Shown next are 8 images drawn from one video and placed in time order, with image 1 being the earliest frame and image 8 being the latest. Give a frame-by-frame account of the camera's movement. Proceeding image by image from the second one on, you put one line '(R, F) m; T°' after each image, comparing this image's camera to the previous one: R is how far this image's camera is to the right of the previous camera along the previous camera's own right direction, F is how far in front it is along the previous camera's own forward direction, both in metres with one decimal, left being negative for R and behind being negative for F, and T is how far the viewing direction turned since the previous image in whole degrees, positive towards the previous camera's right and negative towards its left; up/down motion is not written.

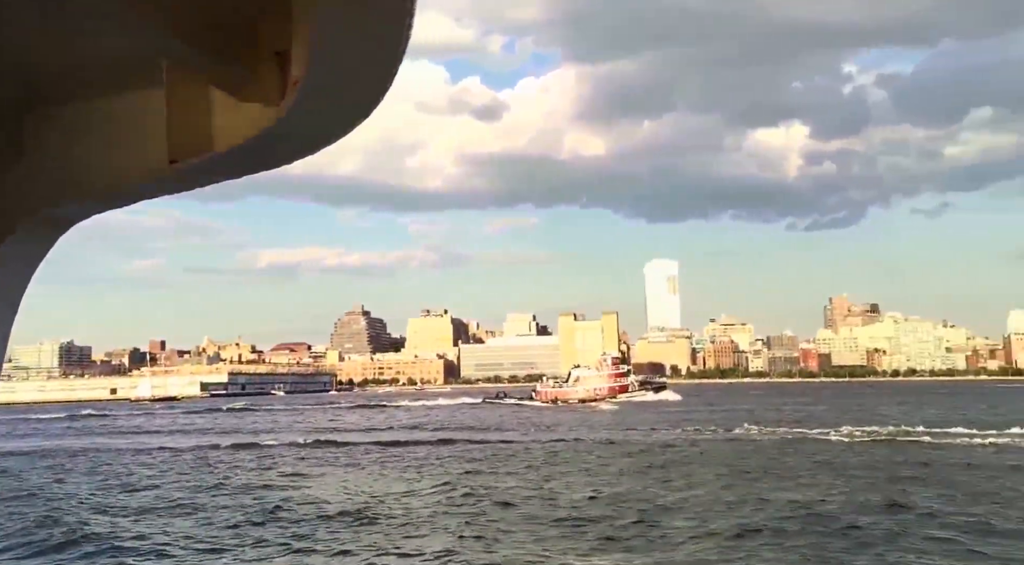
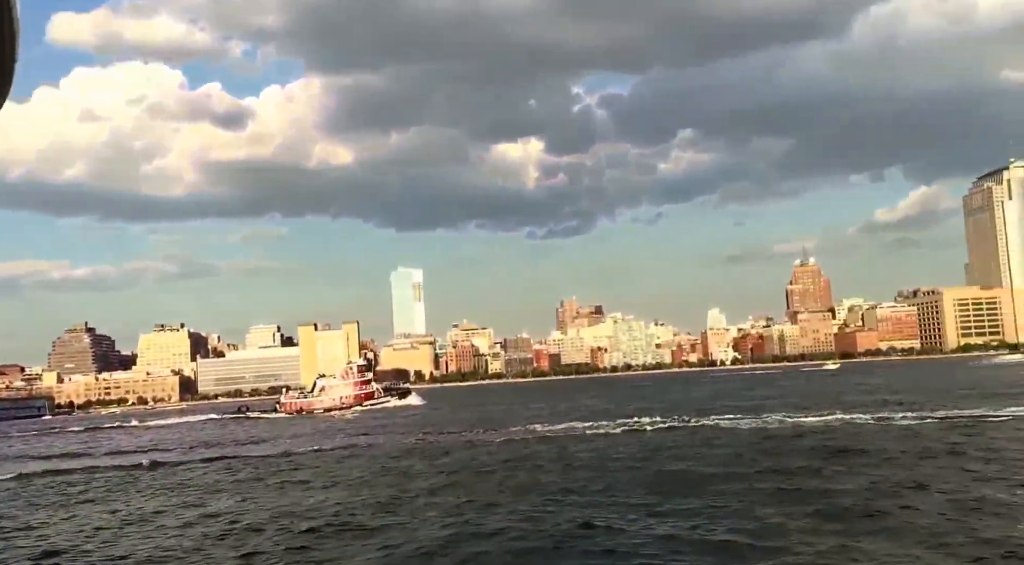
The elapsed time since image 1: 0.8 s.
(+0.3, -3.4) m; +14°
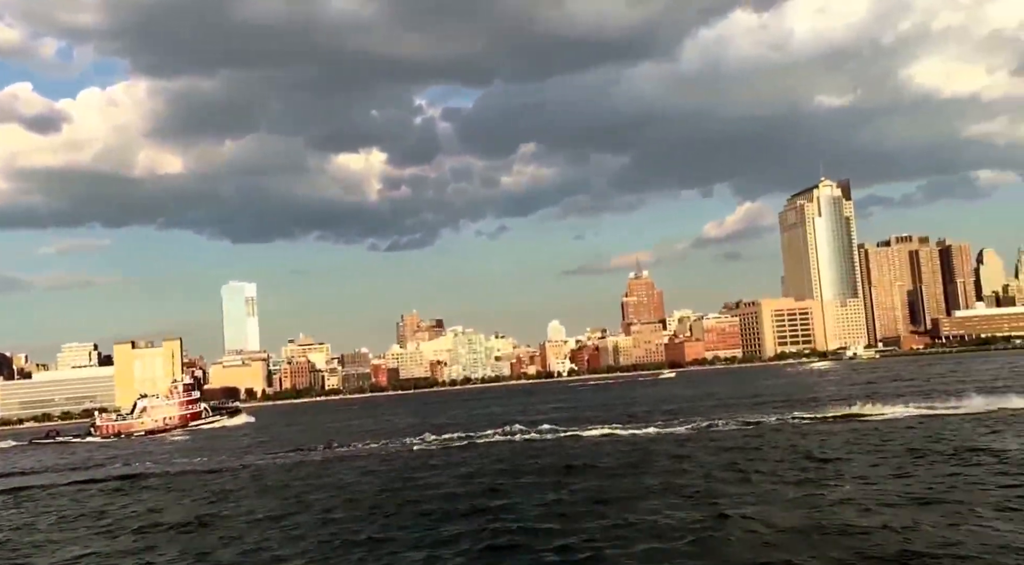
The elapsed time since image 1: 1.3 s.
(+0.8, -0.1) m; +9°
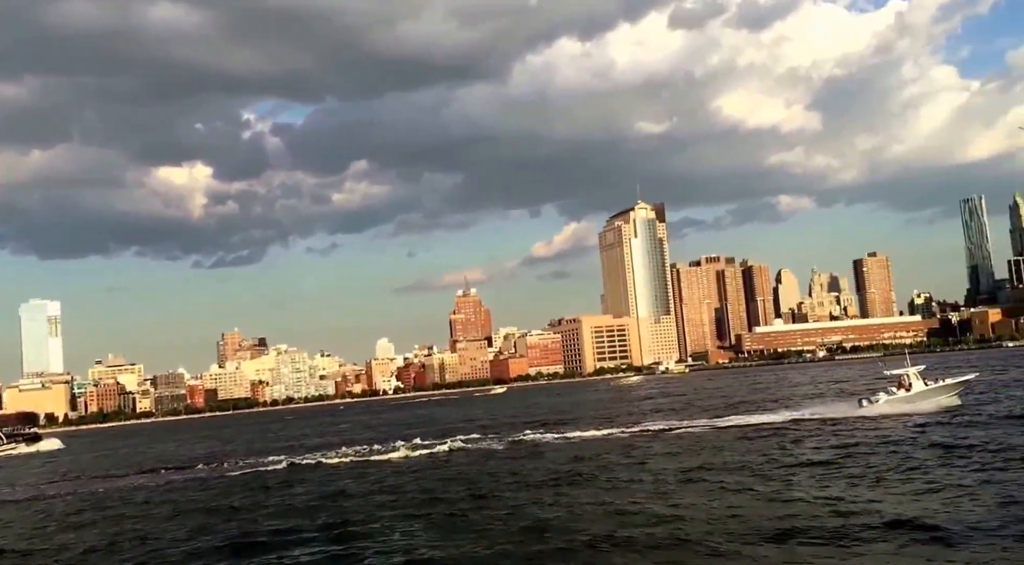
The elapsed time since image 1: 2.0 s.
(+1.7, -2.4) m; +9°
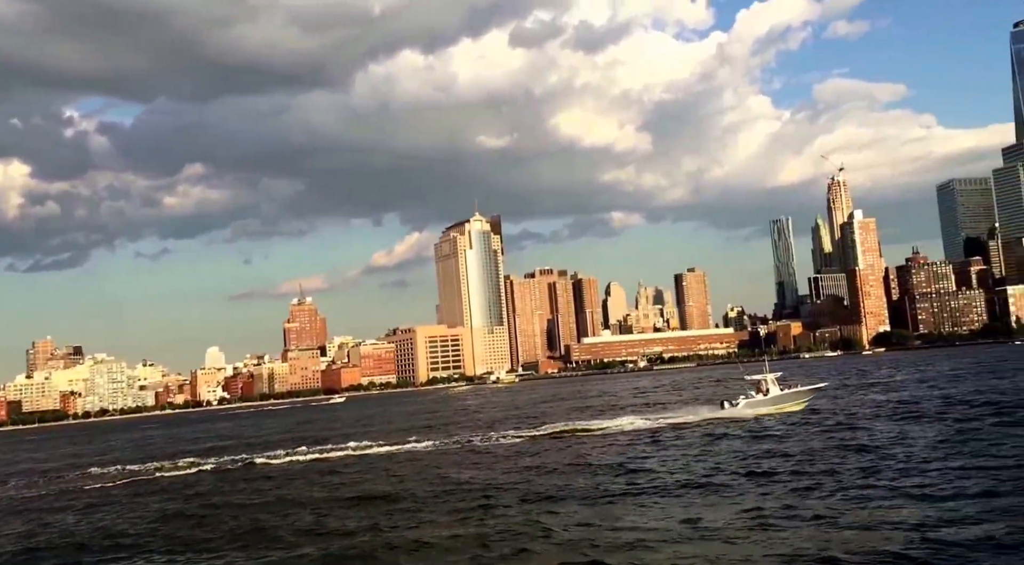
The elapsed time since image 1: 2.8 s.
(+1.2, -2.7) m; +9°
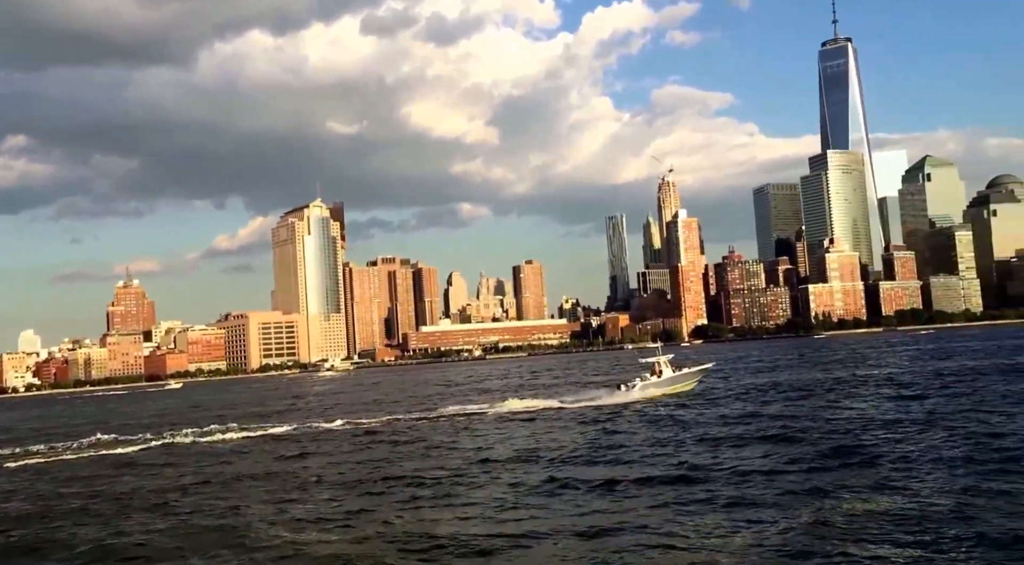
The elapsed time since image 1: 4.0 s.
(+3.6, -4.4) m; +8°
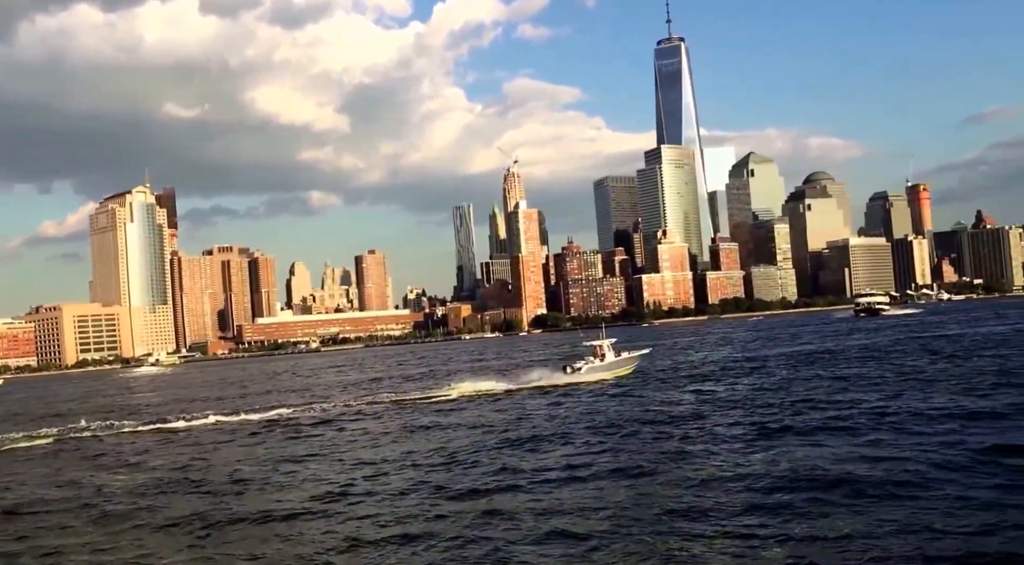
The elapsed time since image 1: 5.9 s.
(+5.4, +0.4) m; +7°
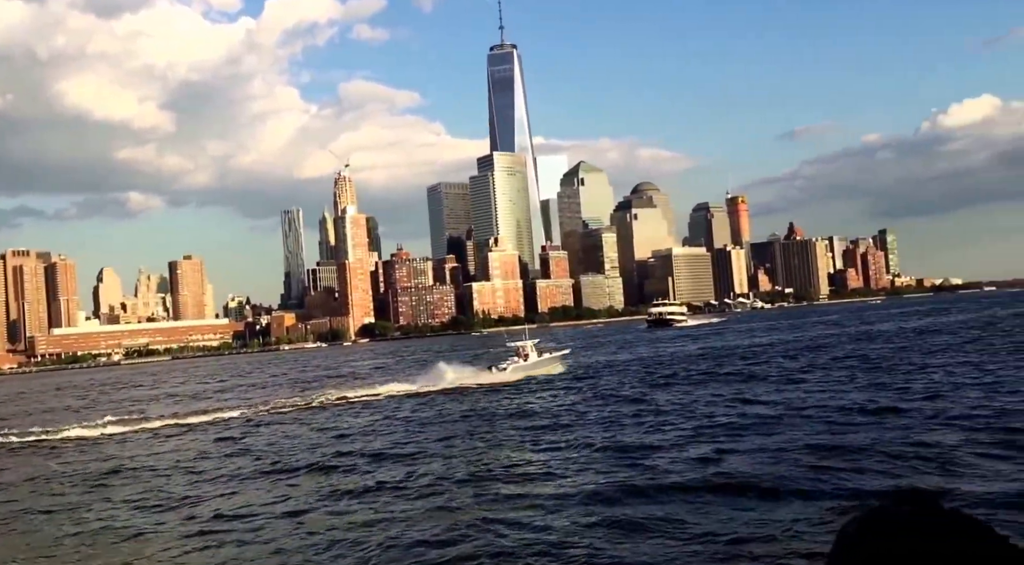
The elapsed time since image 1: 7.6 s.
(+4.3, +5.3) m; +8°
